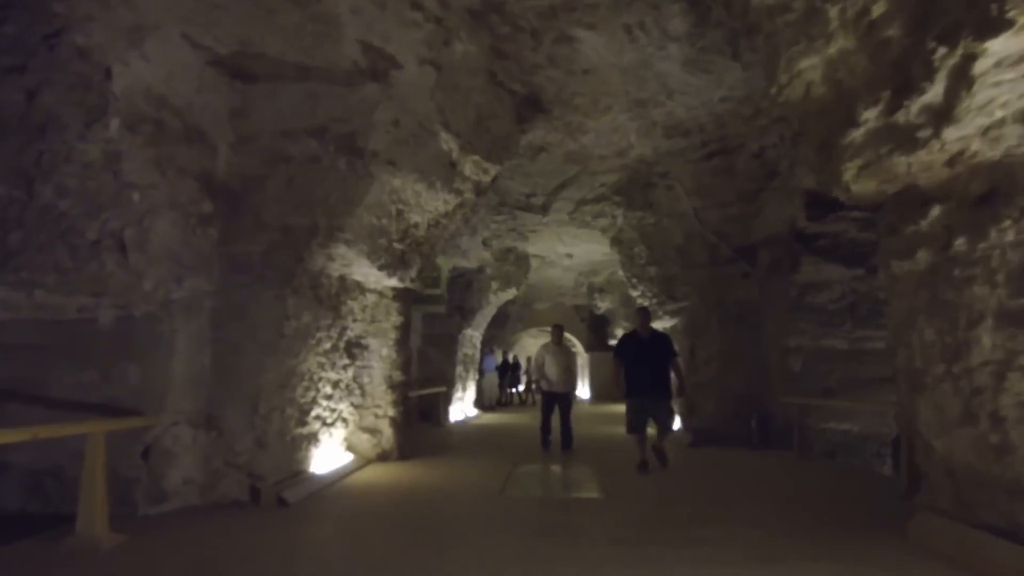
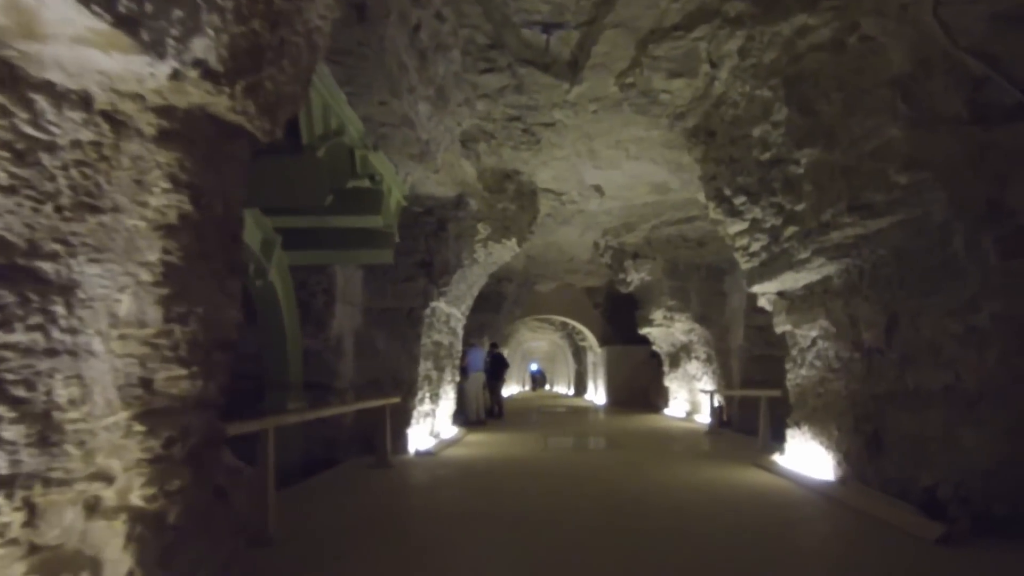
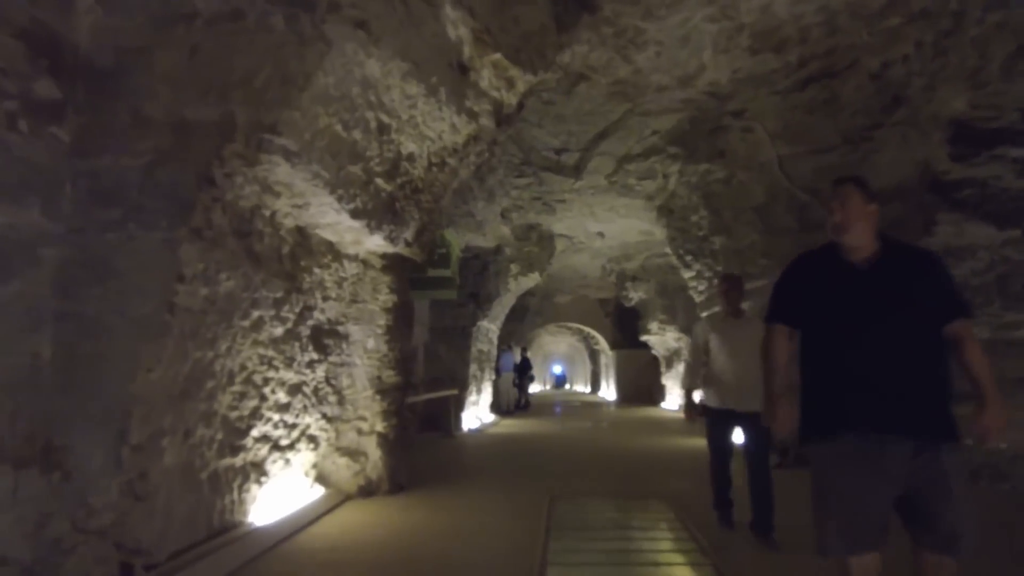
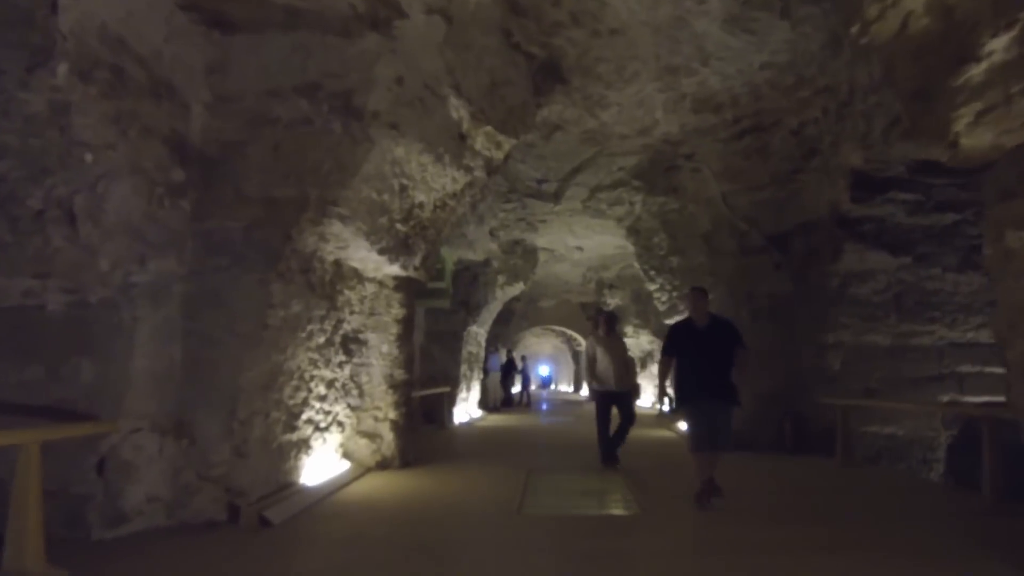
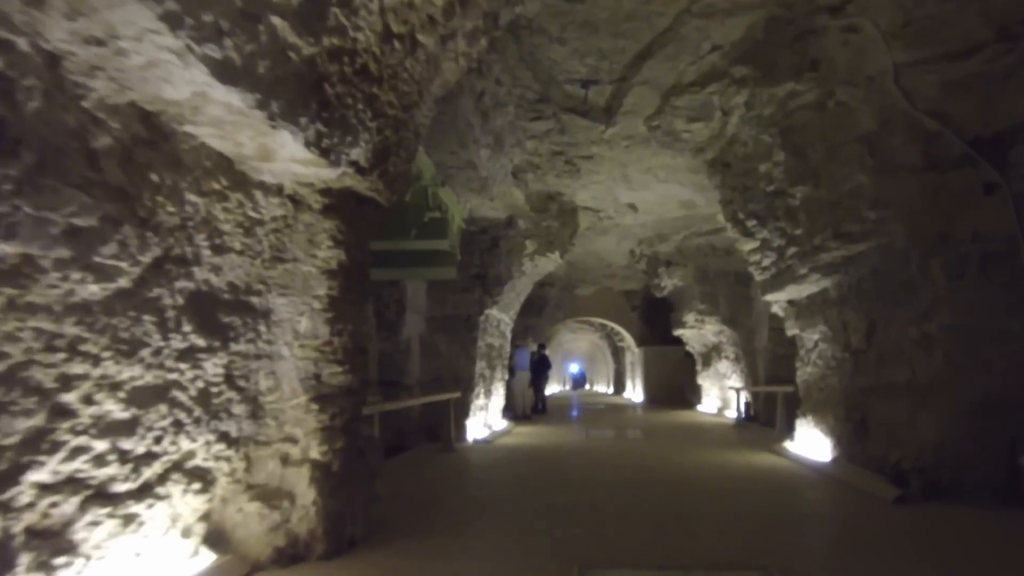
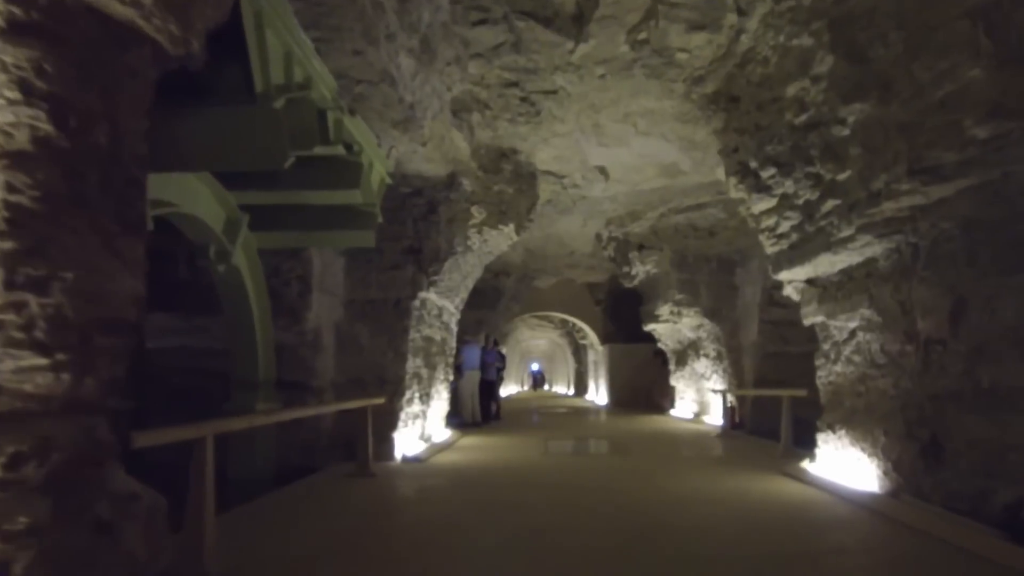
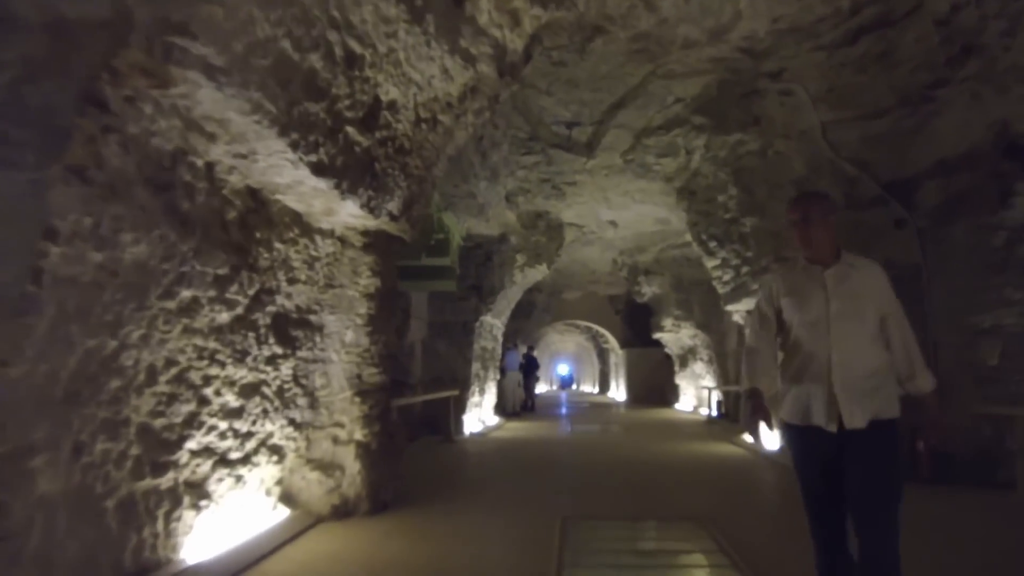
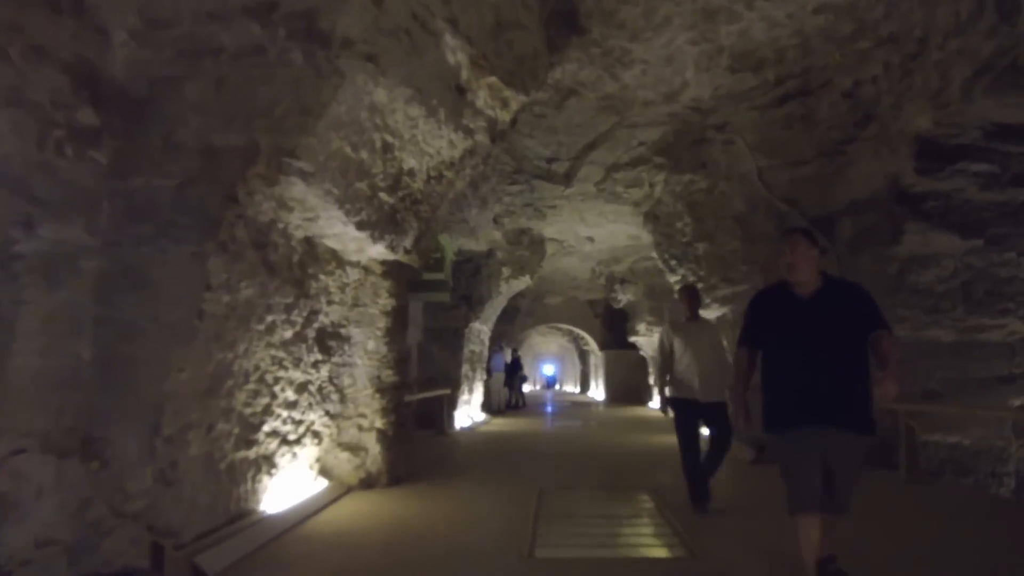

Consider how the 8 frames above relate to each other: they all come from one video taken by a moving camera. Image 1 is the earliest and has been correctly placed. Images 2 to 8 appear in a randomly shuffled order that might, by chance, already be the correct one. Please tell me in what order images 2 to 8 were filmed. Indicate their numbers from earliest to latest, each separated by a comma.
4, 8, 3, 7, 5, 2, 6
